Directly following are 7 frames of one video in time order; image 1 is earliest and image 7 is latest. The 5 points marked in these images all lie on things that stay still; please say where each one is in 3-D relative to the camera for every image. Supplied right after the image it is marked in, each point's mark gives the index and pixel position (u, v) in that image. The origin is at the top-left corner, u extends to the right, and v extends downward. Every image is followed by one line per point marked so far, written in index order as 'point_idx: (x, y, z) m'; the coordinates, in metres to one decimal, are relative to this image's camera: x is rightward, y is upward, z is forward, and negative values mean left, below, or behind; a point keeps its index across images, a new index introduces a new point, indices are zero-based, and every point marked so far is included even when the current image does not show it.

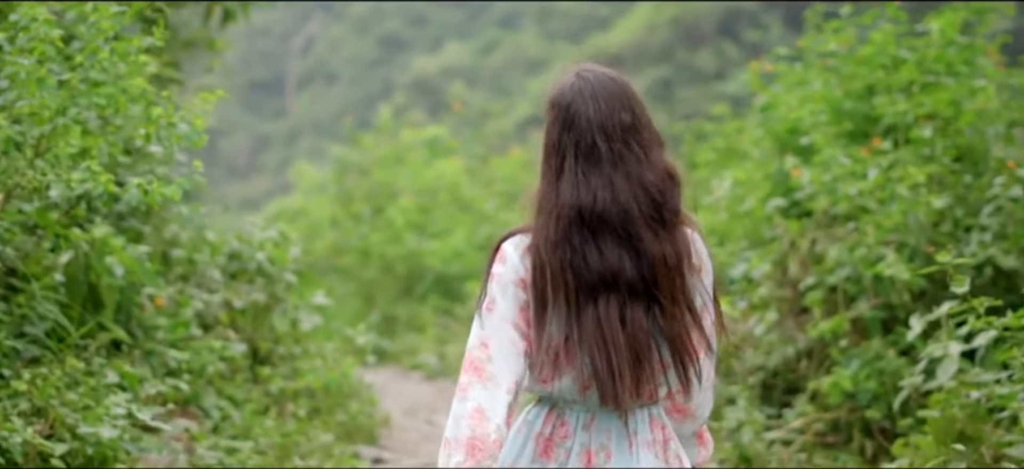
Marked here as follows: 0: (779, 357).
0: (+1.1, -0.5, +6.1) m
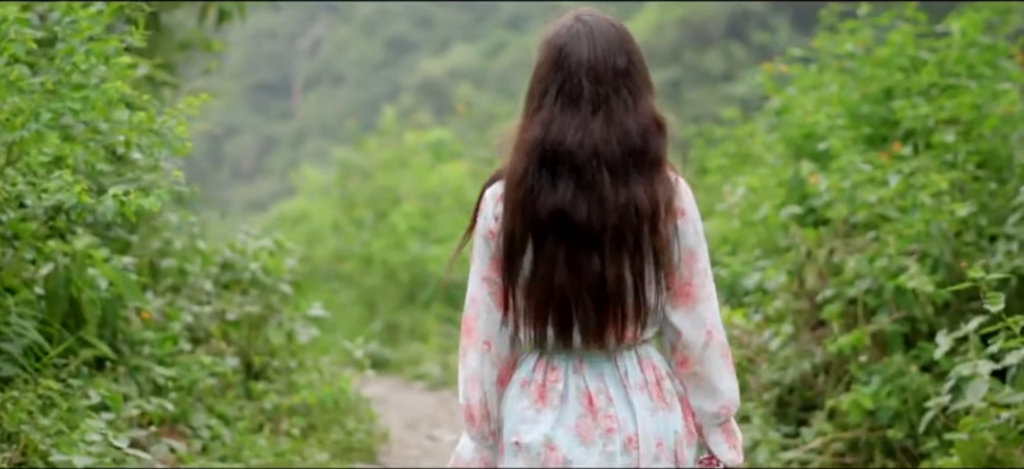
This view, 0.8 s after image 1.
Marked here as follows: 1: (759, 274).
0: (+1.1, -0.6, +5.8) m
1: (+1.1, -0.2, +6.5) m
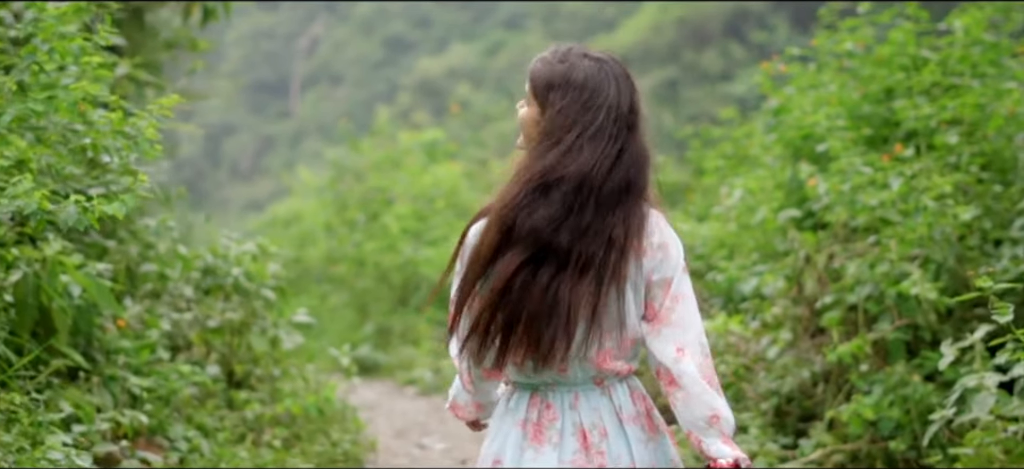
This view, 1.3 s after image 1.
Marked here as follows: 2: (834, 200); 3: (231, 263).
0: (+1.1, -0.6, +5.6) m
1: (+1.1, -0.2, +6.3) m
2: (+1.3, +0.1, +6.1) m
3: (-1.2, -0.1, +6.4) m
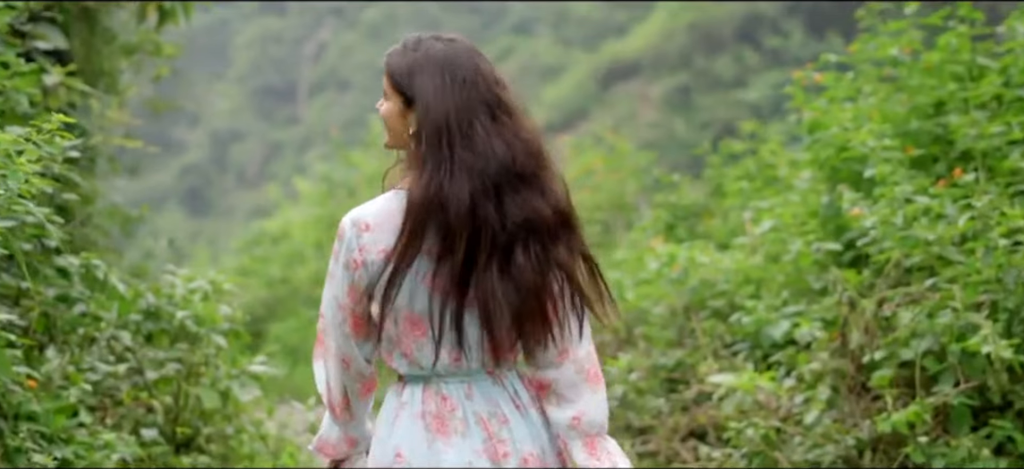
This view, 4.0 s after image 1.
0: (+1.1, -0.7, +4.7) m
1: (+1.0, -0.3, +5.4) m
2: (+1.3, 0.0, +5.2) m
3: (-1.3, -0.3, +5.5) m
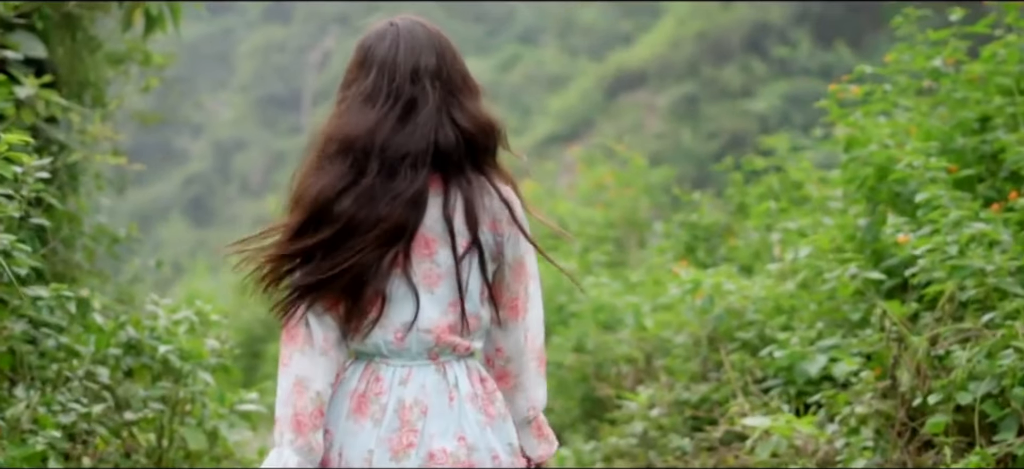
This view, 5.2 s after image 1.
0: (+1.1, -0.8, +4.3) m
1: (+1.1, -0.4, +5.0) m
2: (+1.3, -0.1, +4.7) m
3: (-1.2, -0.4, +5.1) m
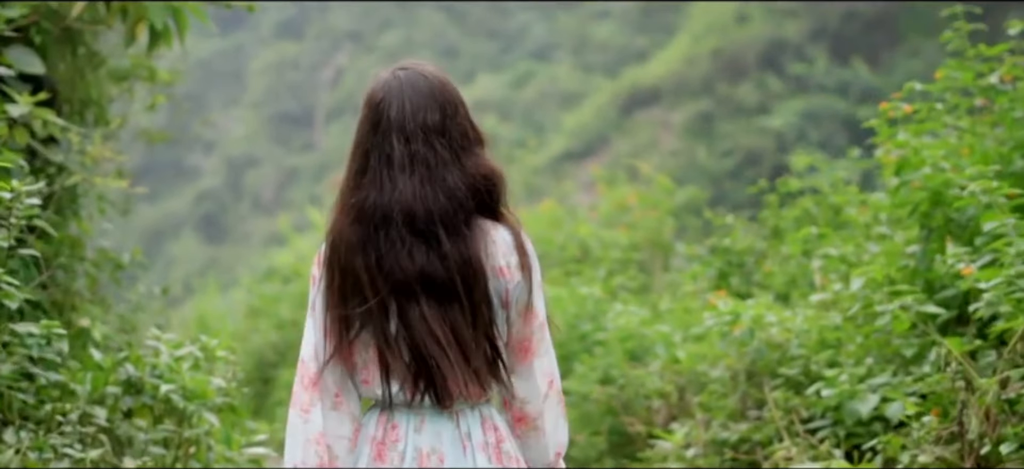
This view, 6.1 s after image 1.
0: (+1.2, -0.9, +3.9) m
1: (+1.2, -0.5, +4.6) m
2: (+1.4, -0.2, +4.3) m
3: (-1.1, -0.5, +4.7) m
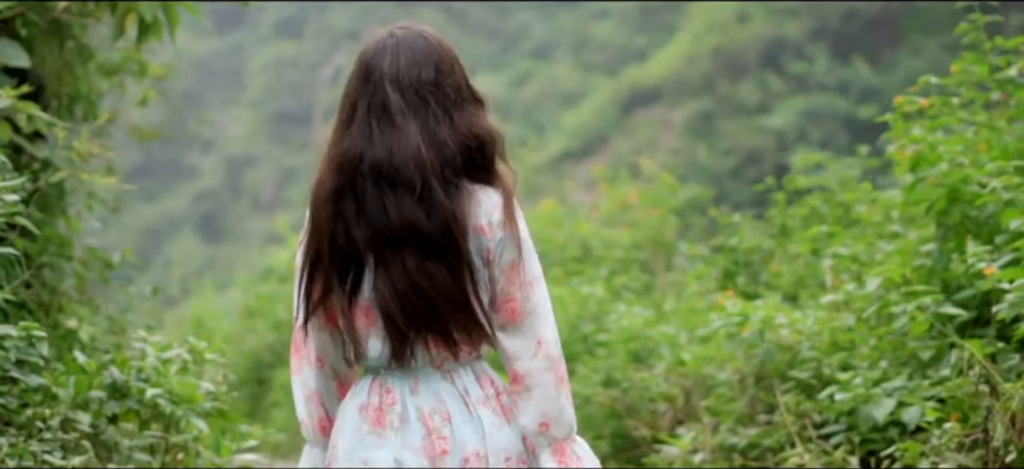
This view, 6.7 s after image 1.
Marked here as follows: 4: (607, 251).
0: (+1.2, -0.9, +3.7) m
1: (+1.2, -0.5, +4.4) m
2: (+1.4, -0.2, +4.2) m
3: (-1.1, -0.4, +4.5) m
4: (+0.6, -0.1, +9.1) m
